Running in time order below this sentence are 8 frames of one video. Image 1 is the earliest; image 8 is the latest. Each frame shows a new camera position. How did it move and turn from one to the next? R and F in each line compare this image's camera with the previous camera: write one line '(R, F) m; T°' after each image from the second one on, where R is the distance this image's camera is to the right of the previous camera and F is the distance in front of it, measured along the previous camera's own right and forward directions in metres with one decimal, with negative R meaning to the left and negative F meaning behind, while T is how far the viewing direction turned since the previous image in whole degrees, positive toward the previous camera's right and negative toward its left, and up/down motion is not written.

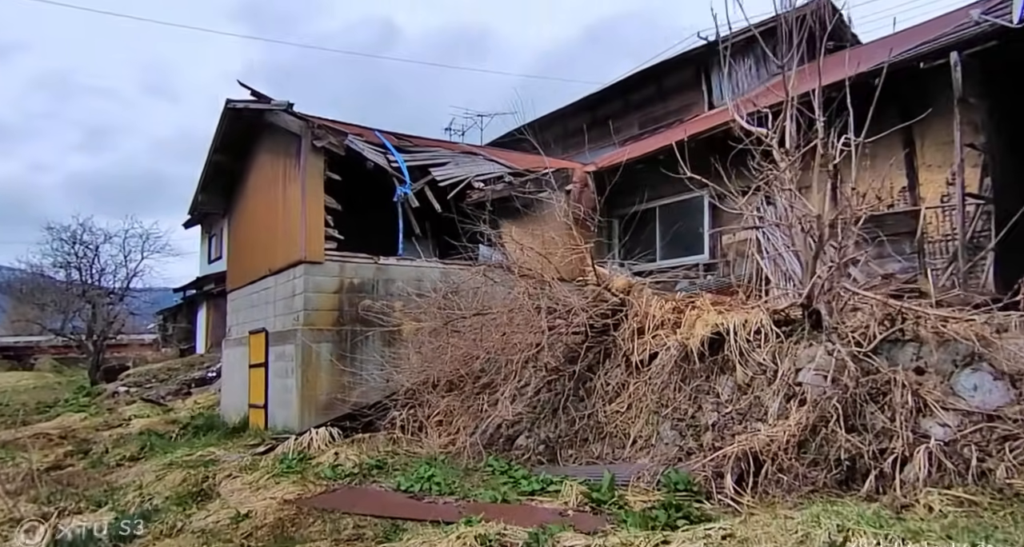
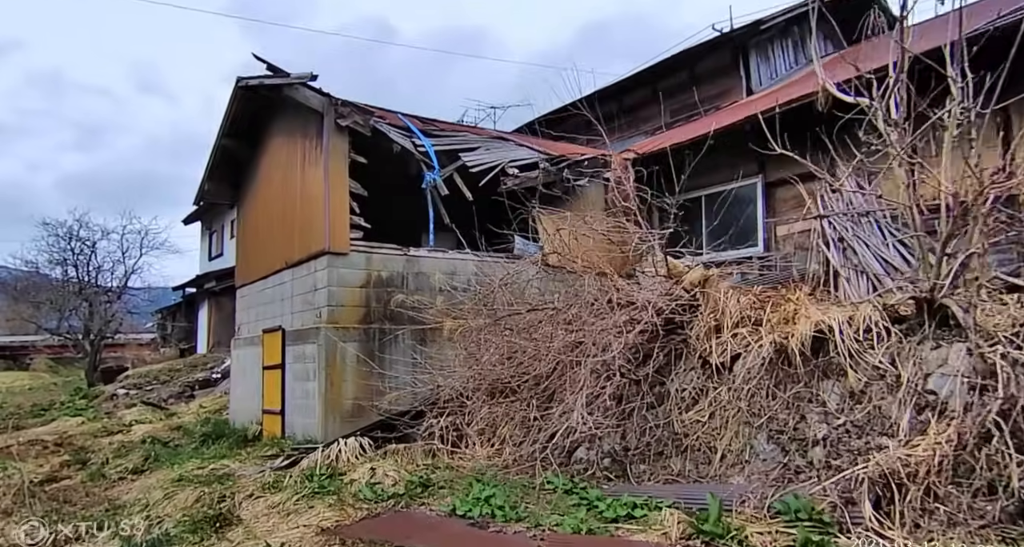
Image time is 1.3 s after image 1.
(-0.5, +0.7) m; 0°
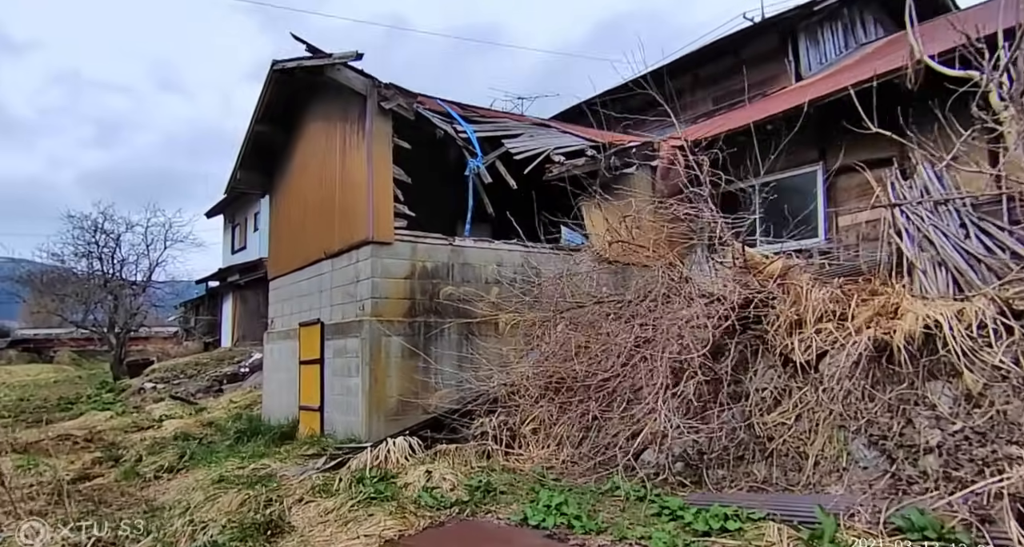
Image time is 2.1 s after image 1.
(-0.4, +0.4) m; -1°
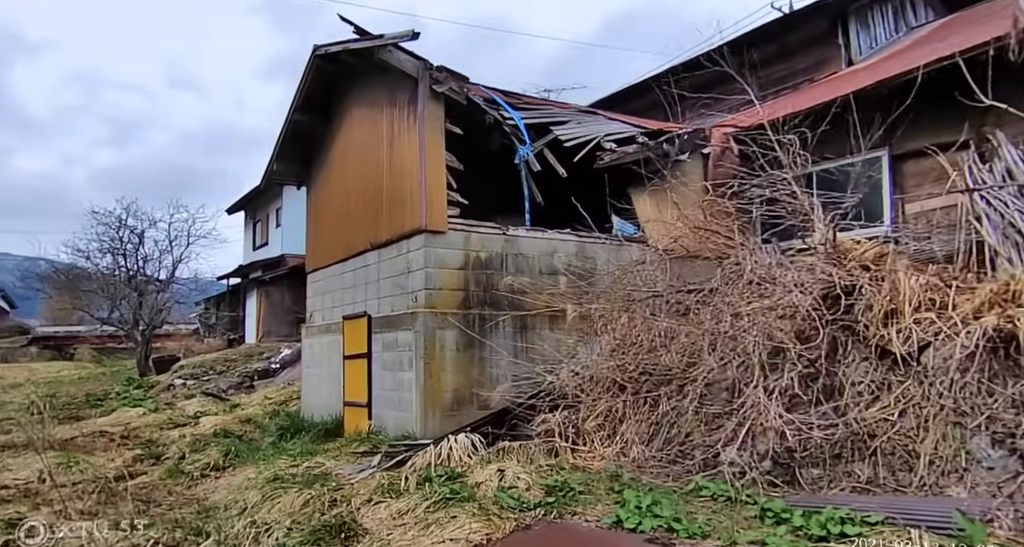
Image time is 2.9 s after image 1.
(-0.5, +0.3) m; -1°
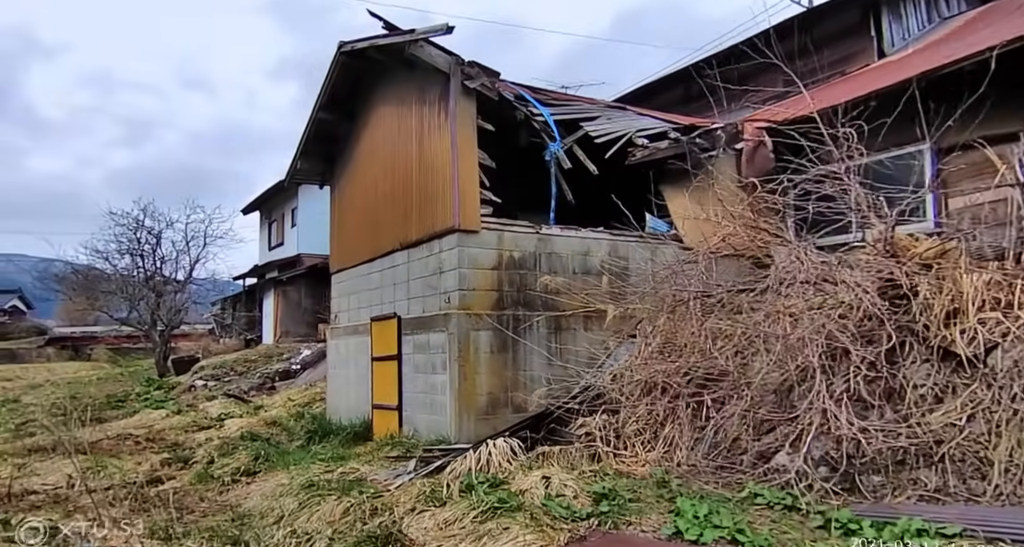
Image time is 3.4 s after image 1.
(-0.2, +0.1) m; -1°
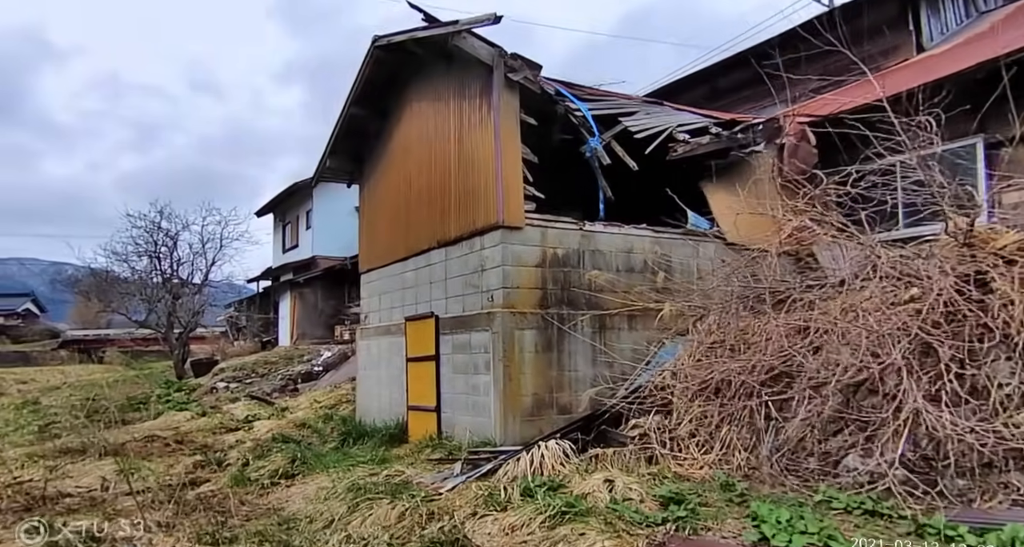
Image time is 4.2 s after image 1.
(-0.4, +0.2) m; -1°
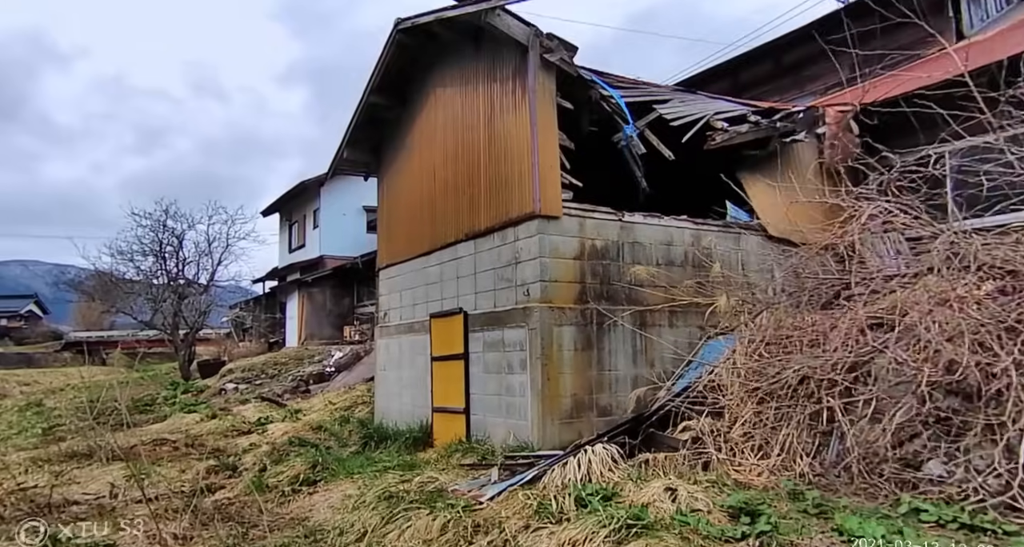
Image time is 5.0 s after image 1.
(-0.3, +0.4) m; 0°
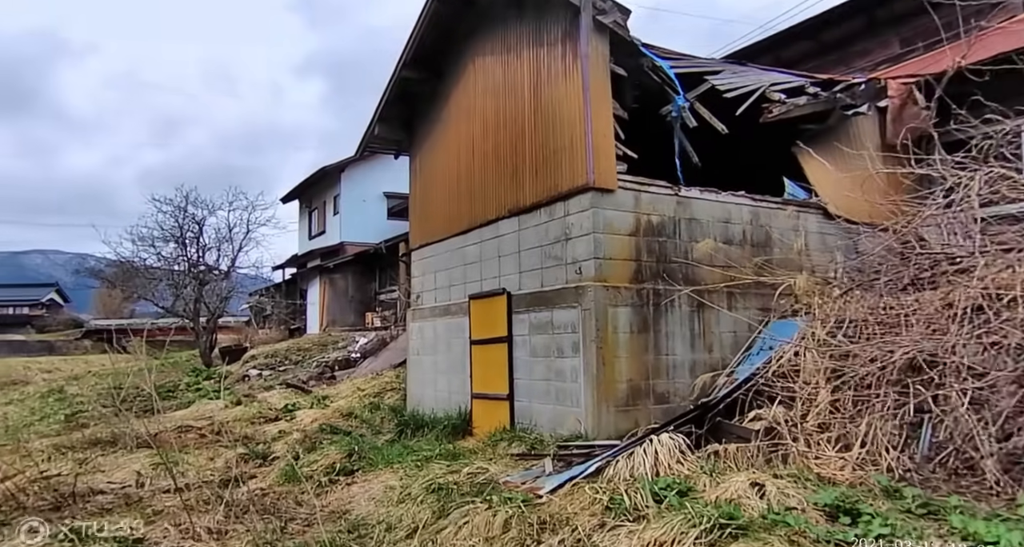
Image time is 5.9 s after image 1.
(-0.3, +0.4) m; -1°
